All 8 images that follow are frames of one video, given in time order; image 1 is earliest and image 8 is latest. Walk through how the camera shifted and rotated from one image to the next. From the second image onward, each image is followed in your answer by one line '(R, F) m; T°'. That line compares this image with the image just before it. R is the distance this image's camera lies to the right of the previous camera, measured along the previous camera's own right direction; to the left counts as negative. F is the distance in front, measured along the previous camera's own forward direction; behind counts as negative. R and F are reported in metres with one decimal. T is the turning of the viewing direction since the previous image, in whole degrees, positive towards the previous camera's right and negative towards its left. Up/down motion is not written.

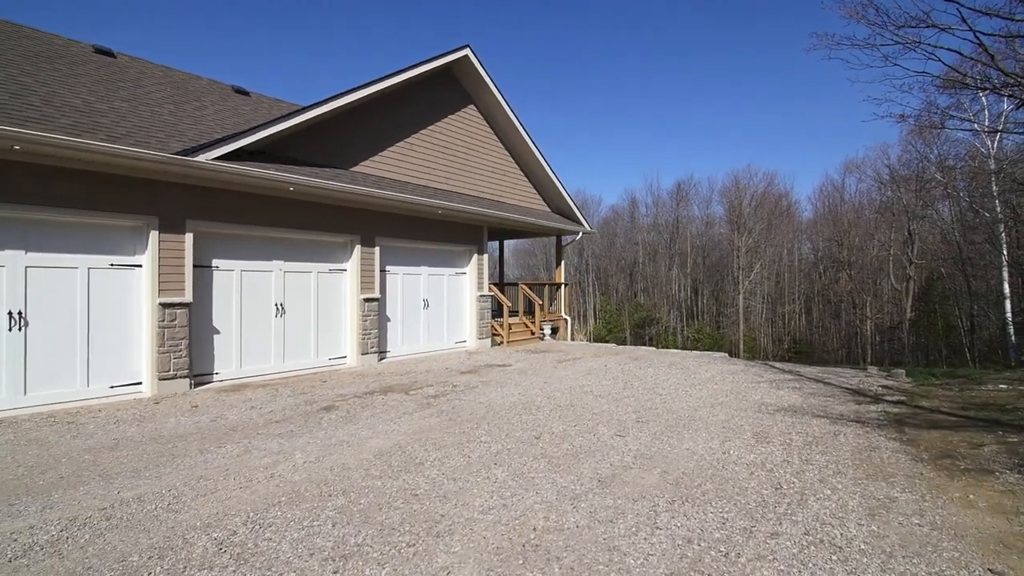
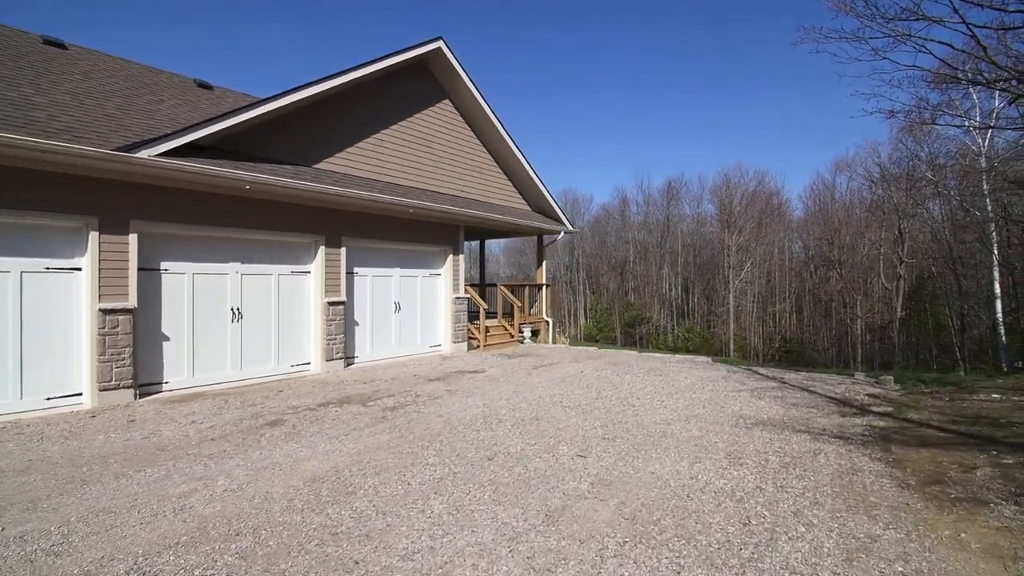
(+0.7, +0.5) m; +1°
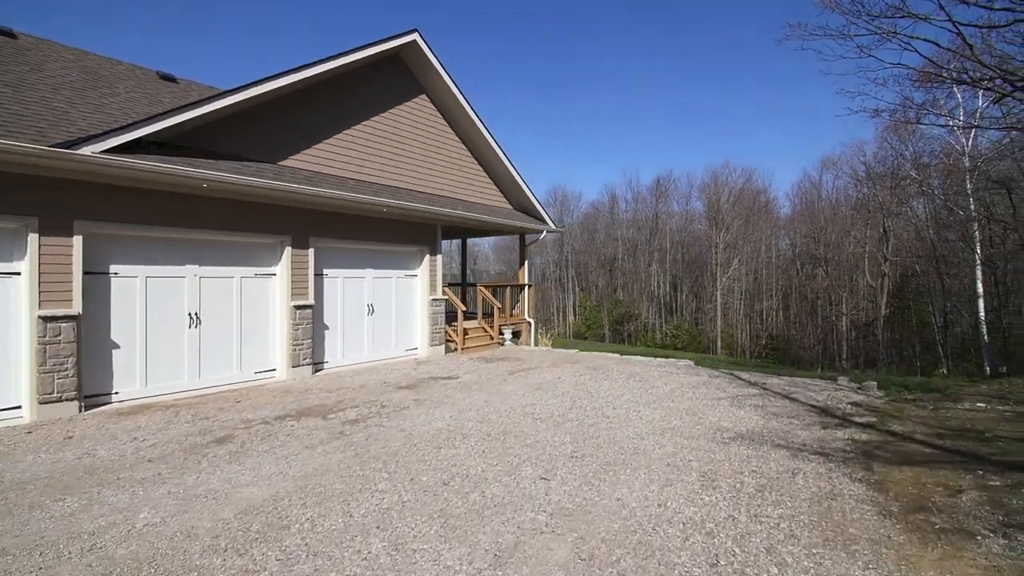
(+0.5, +0.4) m; +1°
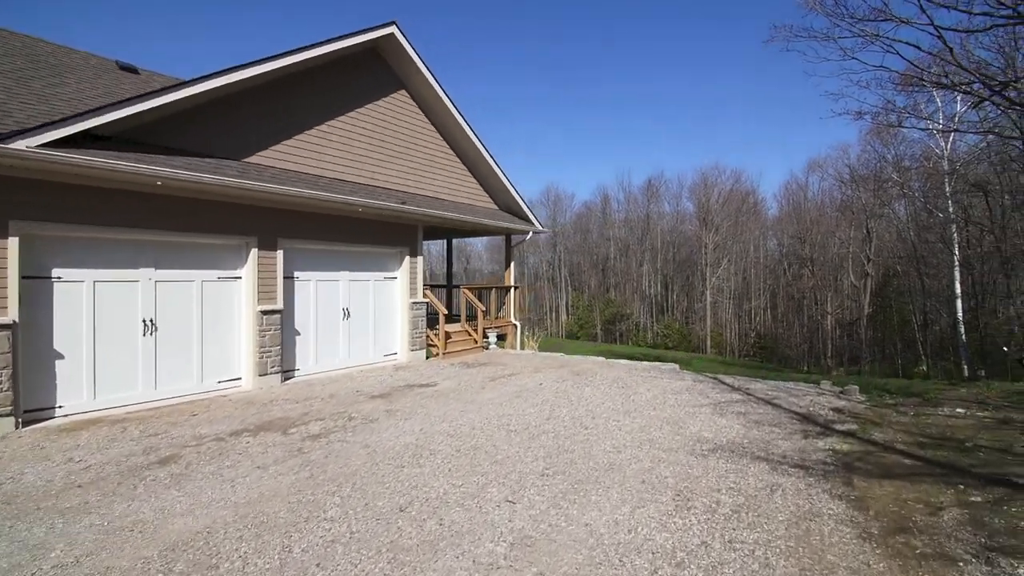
(+0.4, +0.3) m; +1°
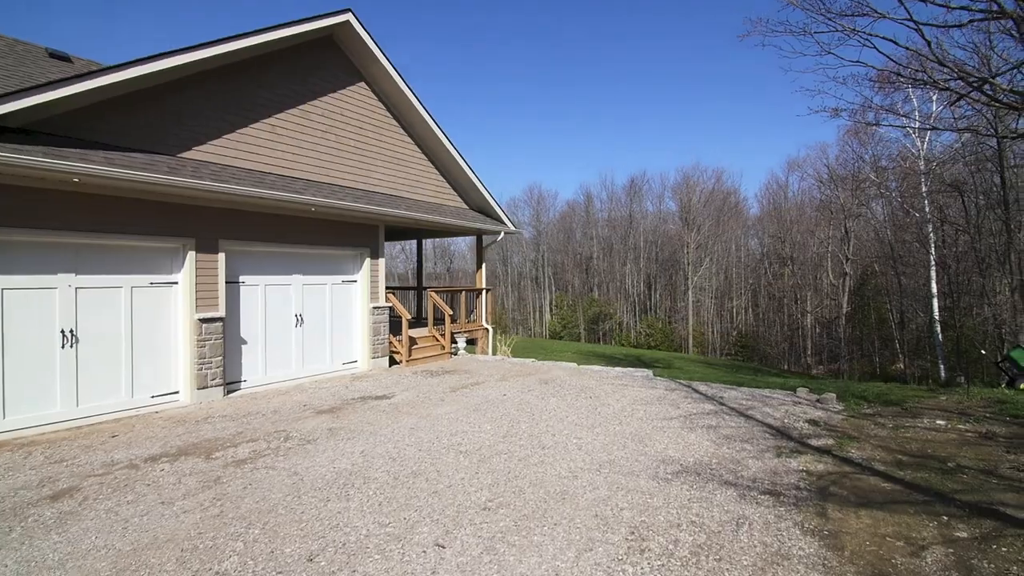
(+0.6, +0.6) m; +2°
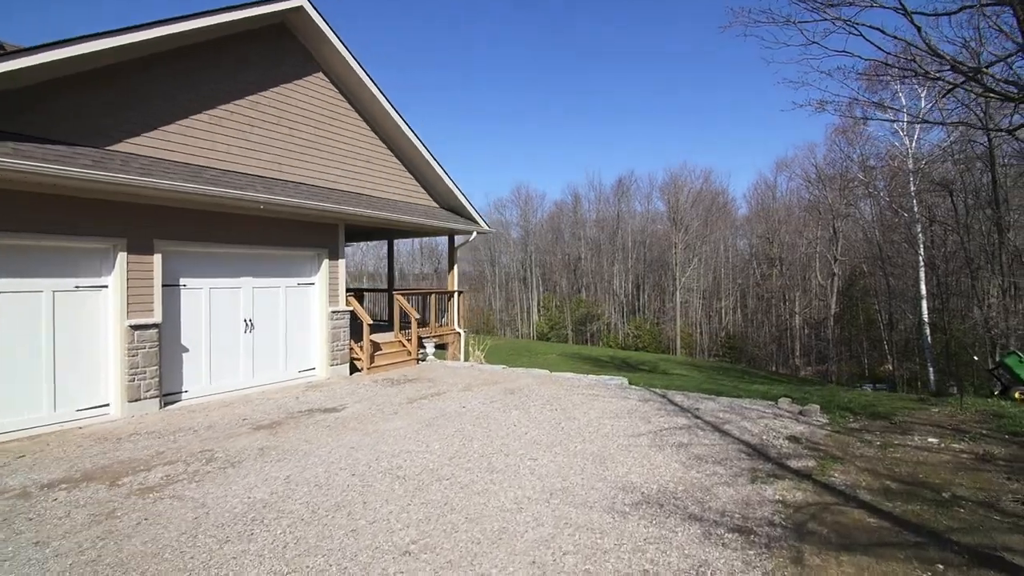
(+0.7, +0.6) m; +1°
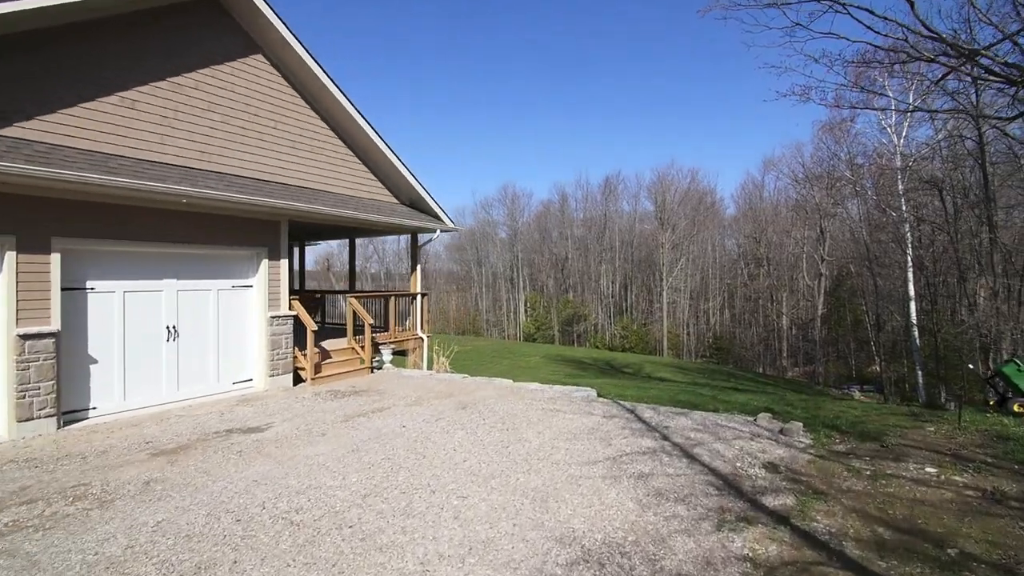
(+0.8, +0.8) m; +1°
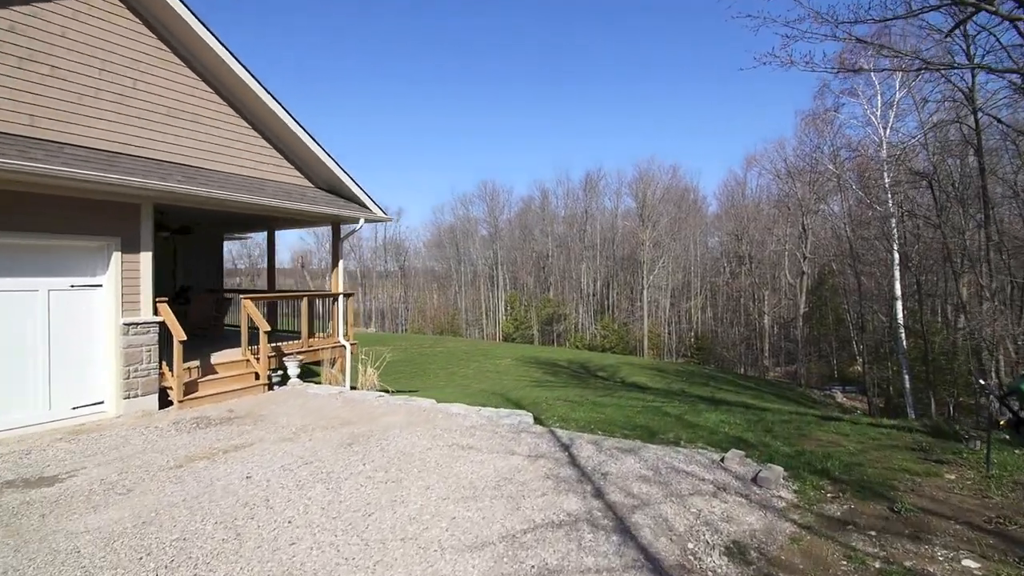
(+1.3, +1.6) m; +2°
